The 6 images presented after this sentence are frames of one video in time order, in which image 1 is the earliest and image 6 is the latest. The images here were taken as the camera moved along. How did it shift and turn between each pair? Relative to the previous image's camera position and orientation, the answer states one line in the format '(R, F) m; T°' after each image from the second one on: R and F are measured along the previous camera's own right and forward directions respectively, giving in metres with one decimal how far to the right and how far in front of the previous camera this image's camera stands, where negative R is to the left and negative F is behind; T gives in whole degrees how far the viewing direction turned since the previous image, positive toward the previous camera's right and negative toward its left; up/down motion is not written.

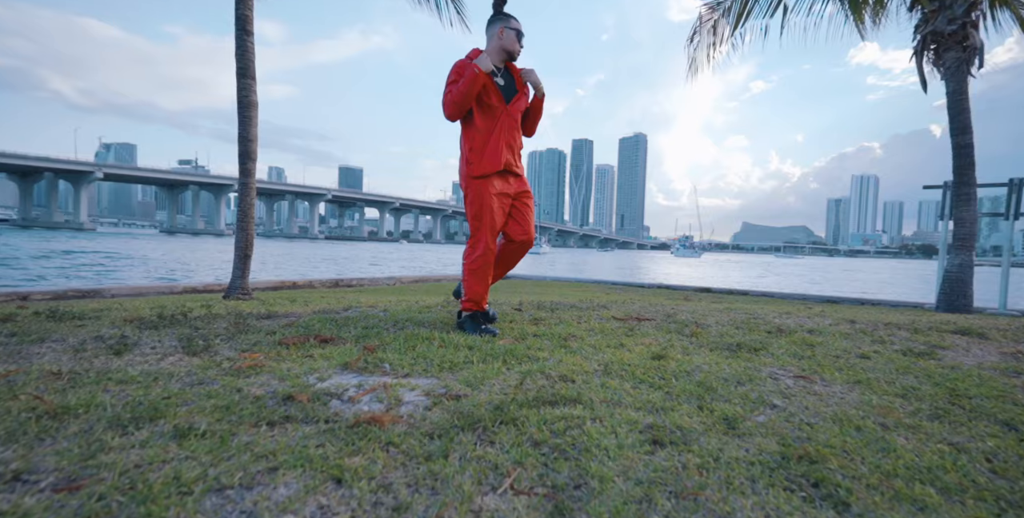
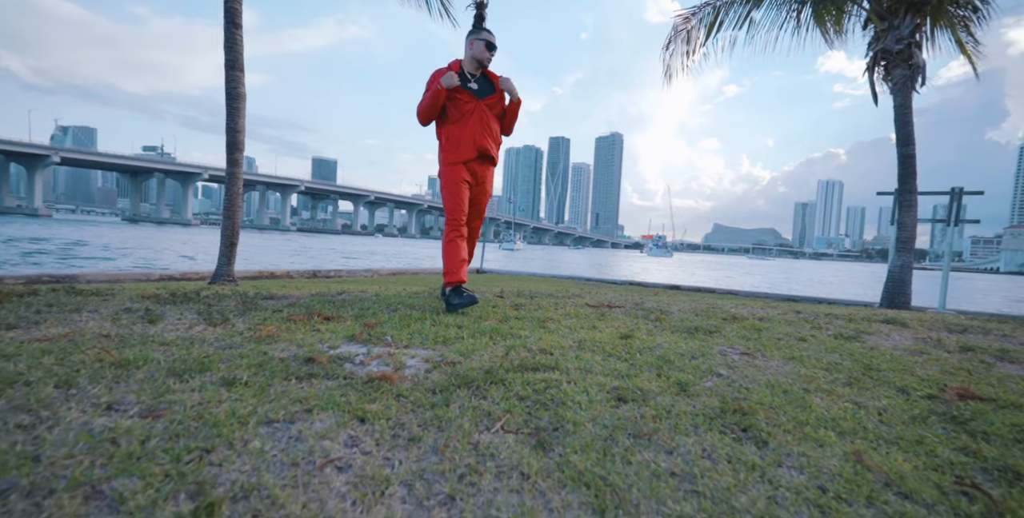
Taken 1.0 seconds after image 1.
(-0.1, -0.3) m; +3°
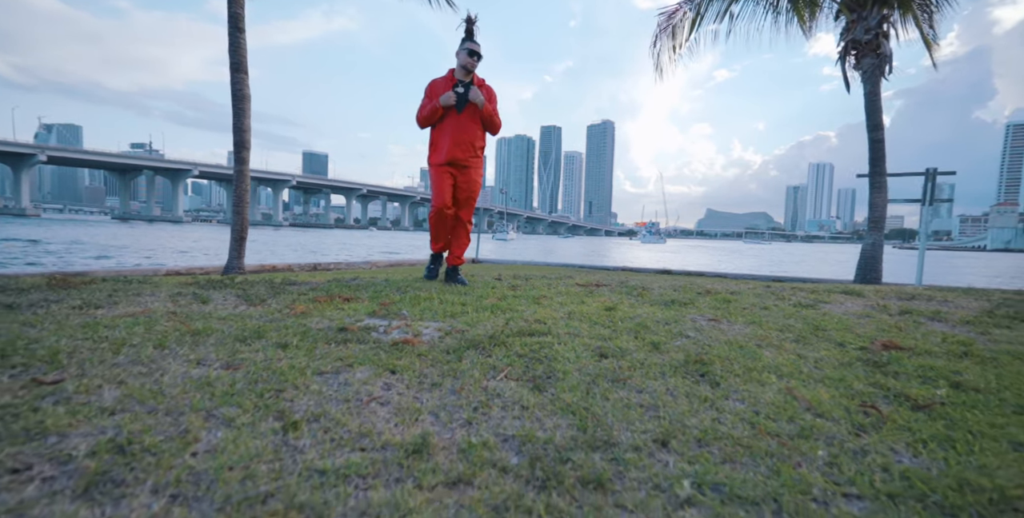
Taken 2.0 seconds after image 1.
(0.0, -0.4) m; +1°
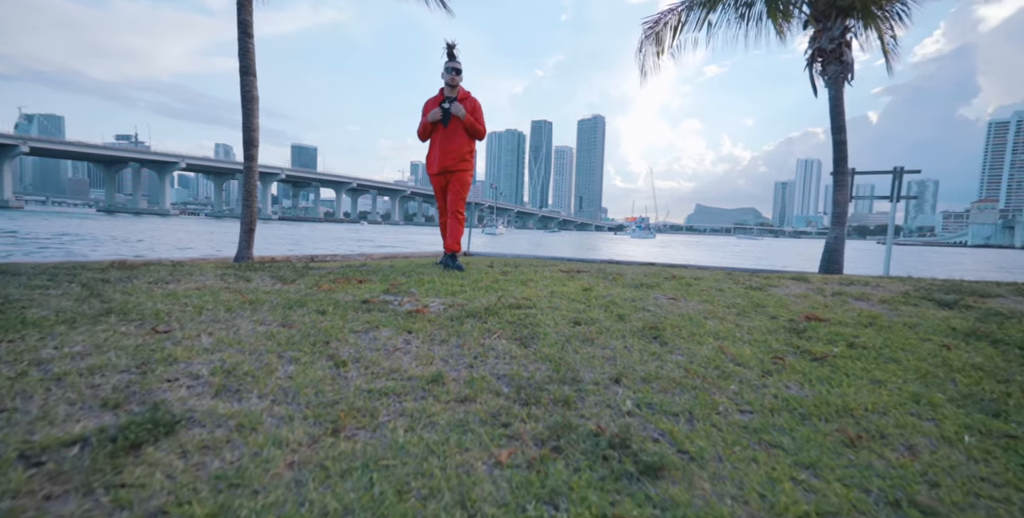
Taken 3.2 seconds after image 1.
(0.0, -0.6) m; +1°
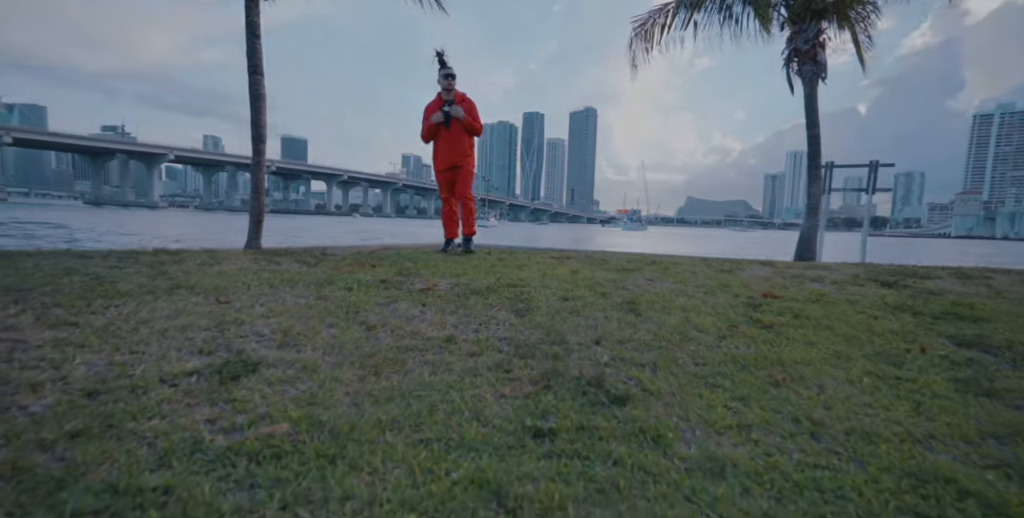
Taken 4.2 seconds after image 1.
(0.0, -0.5) m; +1°
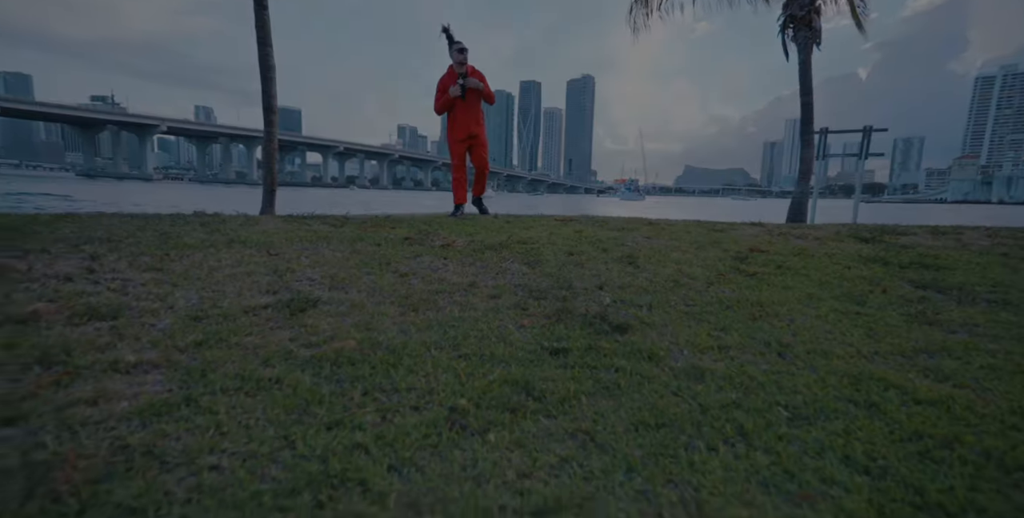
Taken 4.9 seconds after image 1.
(-0.1, -0.4) m; 0°
